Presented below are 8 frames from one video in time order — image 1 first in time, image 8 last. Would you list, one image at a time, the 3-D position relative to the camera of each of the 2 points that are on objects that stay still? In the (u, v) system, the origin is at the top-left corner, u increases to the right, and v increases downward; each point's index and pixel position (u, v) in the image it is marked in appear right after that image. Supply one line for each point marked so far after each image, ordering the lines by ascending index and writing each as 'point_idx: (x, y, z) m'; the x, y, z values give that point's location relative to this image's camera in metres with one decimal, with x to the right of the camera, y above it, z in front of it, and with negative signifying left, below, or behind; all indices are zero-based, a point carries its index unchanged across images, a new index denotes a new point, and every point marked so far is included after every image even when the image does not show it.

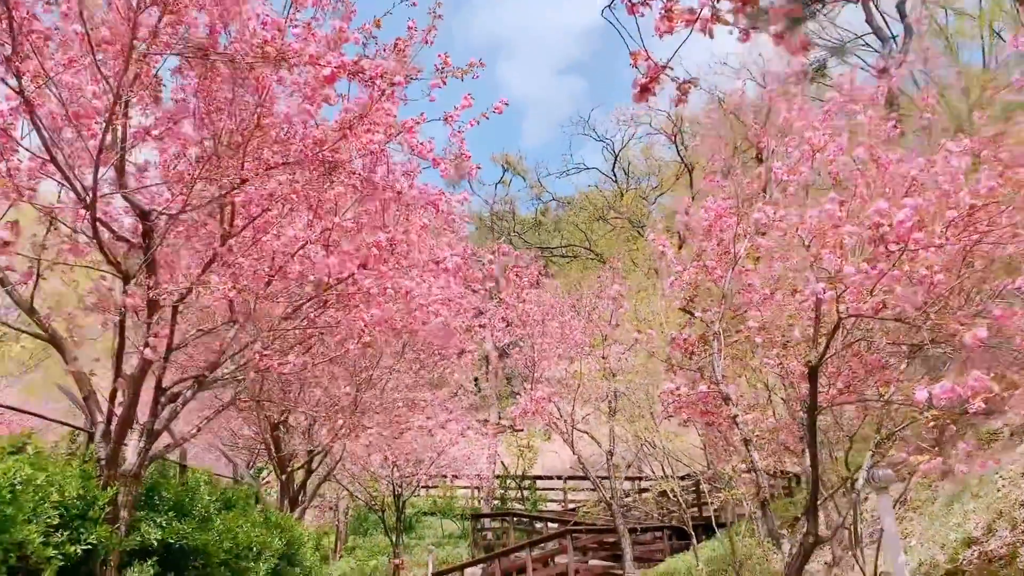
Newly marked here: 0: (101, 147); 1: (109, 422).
0: (-2.1, +0.7, +4.6) m
1: (-2.7, -0.9, +6.0) m
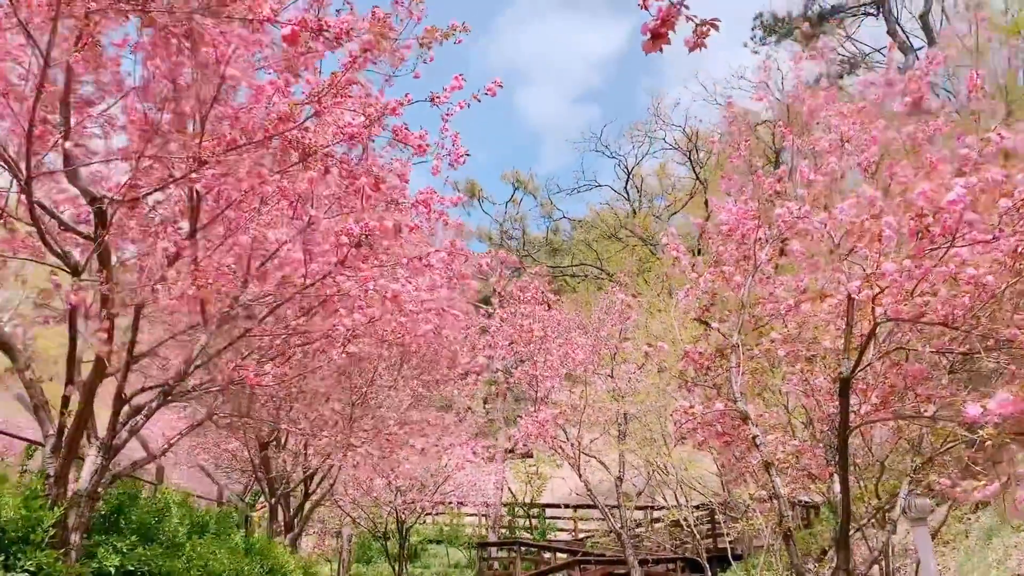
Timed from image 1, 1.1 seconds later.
0: (-2.2, +0.8, +4.1) m
1: (-2.8, -0.9, +5.5) m
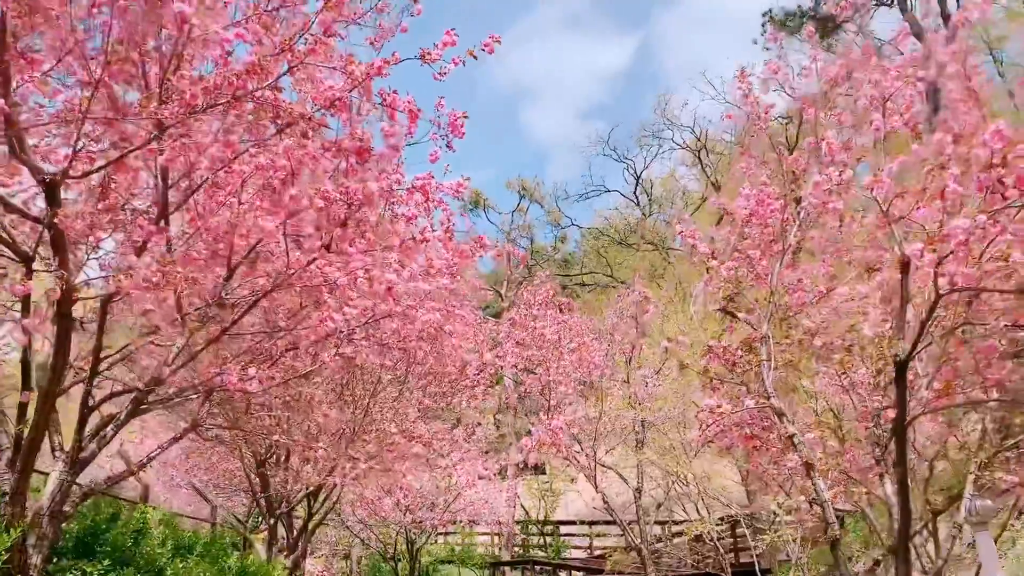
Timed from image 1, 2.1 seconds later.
0: (-2.2, +0.8, +3.5) m
1: (-2.7, -0.9, +4.9) m
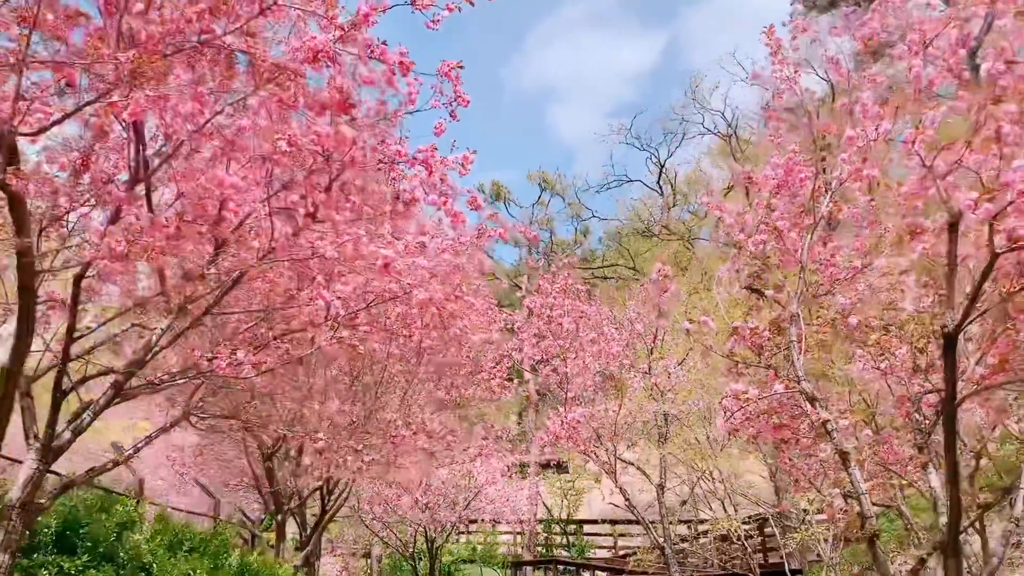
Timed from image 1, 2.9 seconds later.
0: (-2.2, +1.0, +3.2) m
1: (-2.7, -0.8, +4.6) m
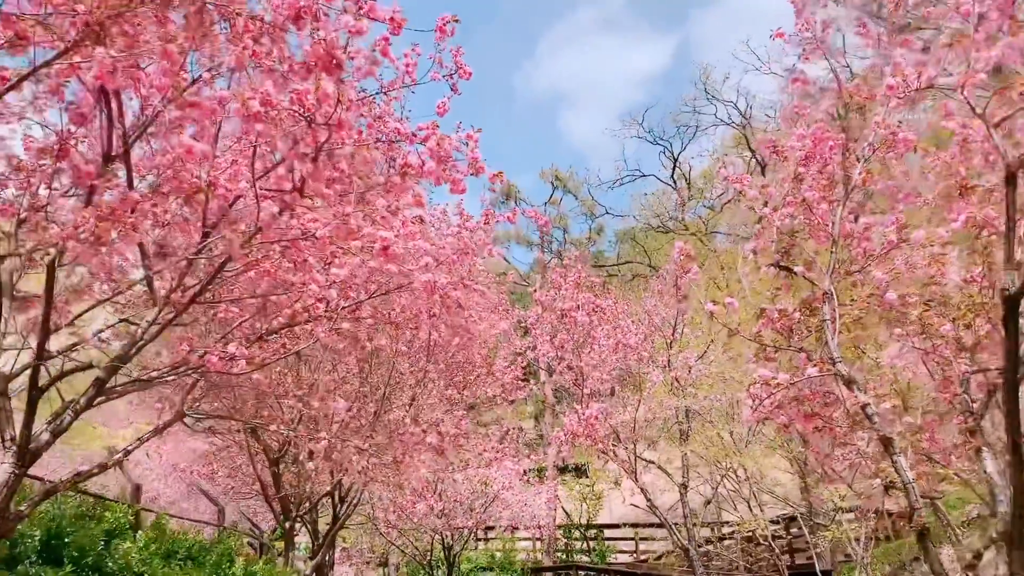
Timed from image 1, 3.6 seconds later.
0: (-2.2, +1.0, +2.8) m
1: (-2.7, -0.7, +4.2) m
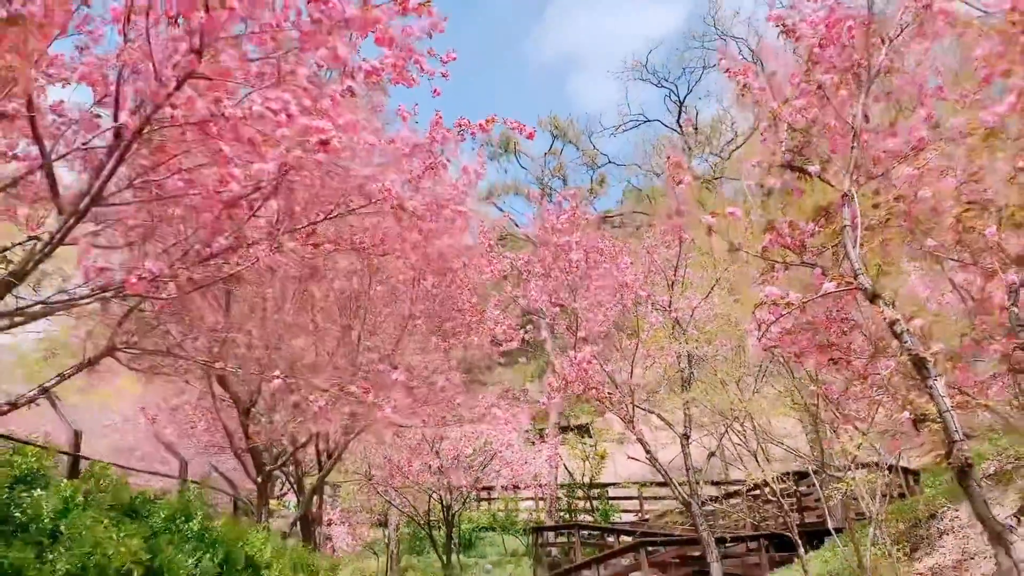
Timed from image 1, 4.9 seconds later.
0: (-2.4, +1.4, +2.1) m
1: (-2.8, -0.3, +3.5) m
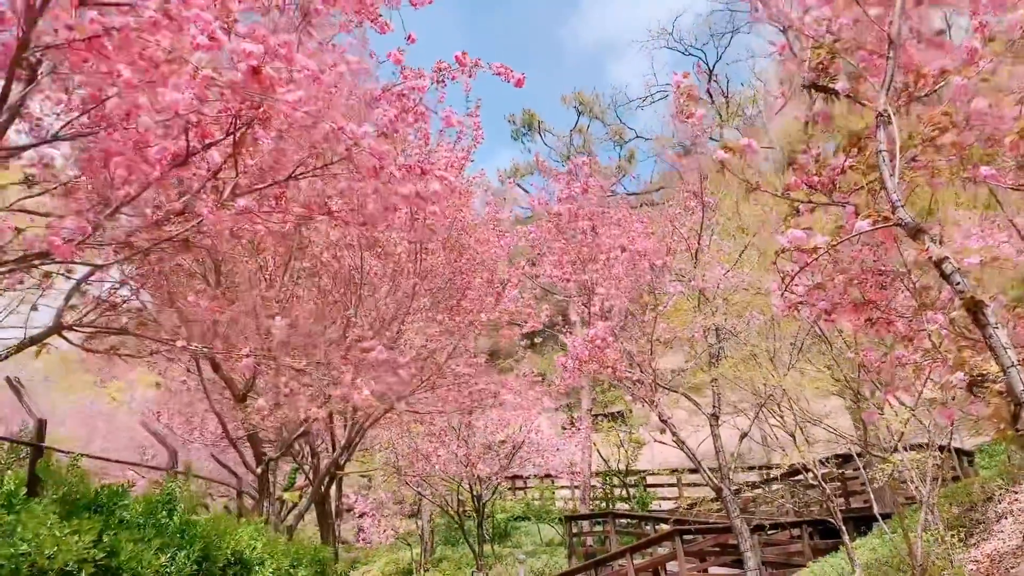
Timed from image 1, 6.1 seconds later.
0: (-2.7, +1.5, +1.6) m
1: (-3.0, -0.2, +3.0) m
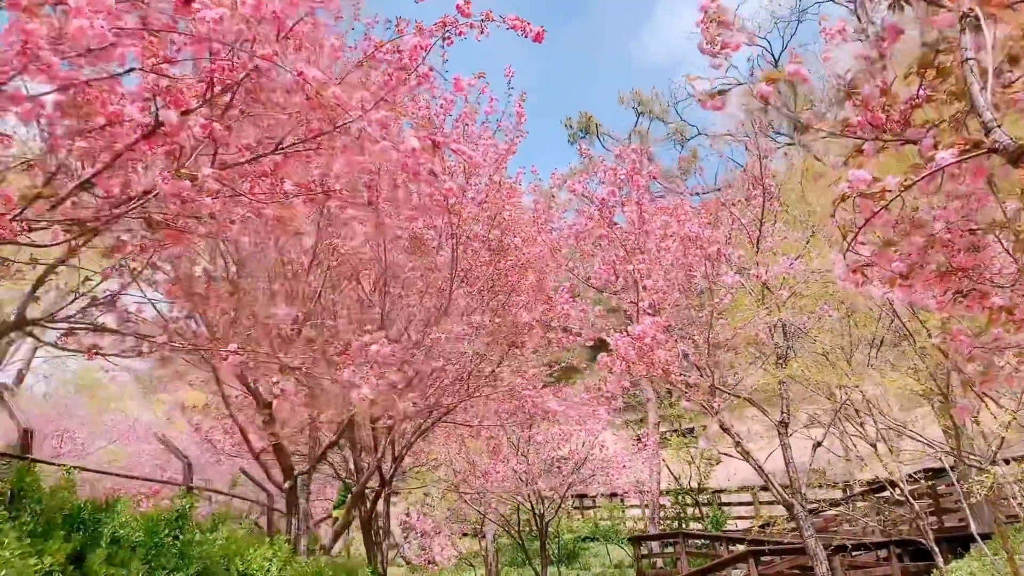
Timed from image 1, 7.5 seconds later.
0: (-2.9, +1.6, +1.1) m
1: (-3.0, -0.1, +2.6) m
